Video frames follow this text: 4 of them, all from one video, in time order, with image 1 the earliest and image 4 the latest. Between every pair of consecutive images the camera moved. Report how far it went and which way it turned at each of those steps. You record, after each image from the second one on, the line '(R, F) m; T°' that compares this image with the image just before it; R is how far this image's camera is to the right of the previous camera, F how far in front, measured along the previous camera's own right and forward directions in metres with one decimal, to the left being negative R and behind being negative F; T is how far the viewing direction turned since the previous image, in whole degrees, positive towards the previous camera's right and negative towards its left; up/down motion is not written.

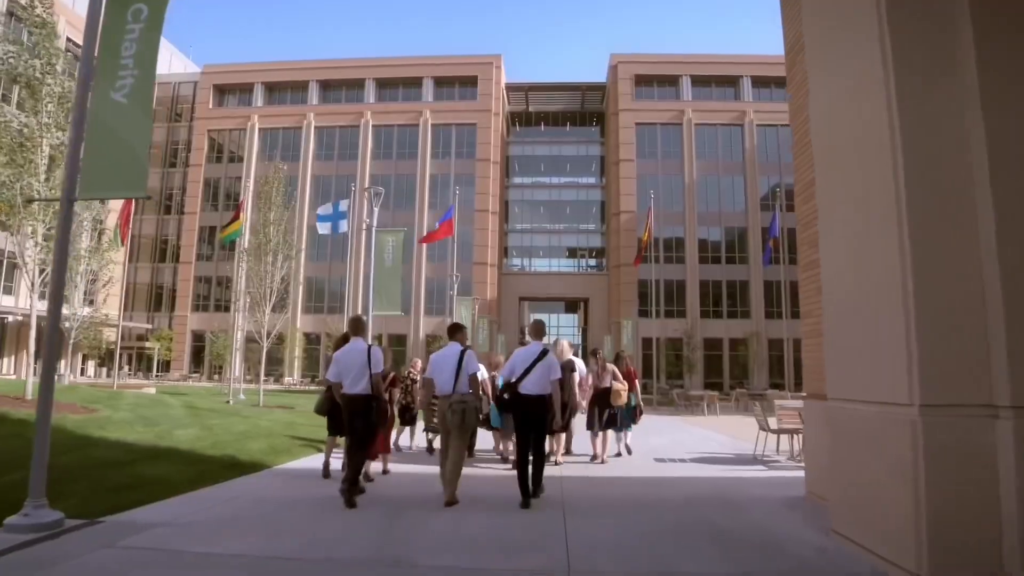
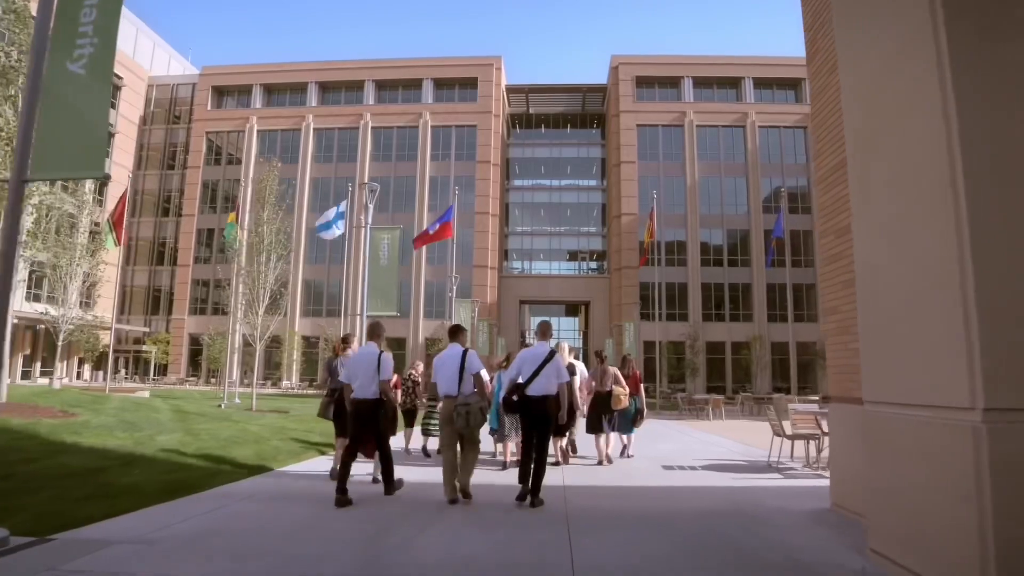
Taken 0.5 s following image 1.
(0.0, +0.4) m; 0°
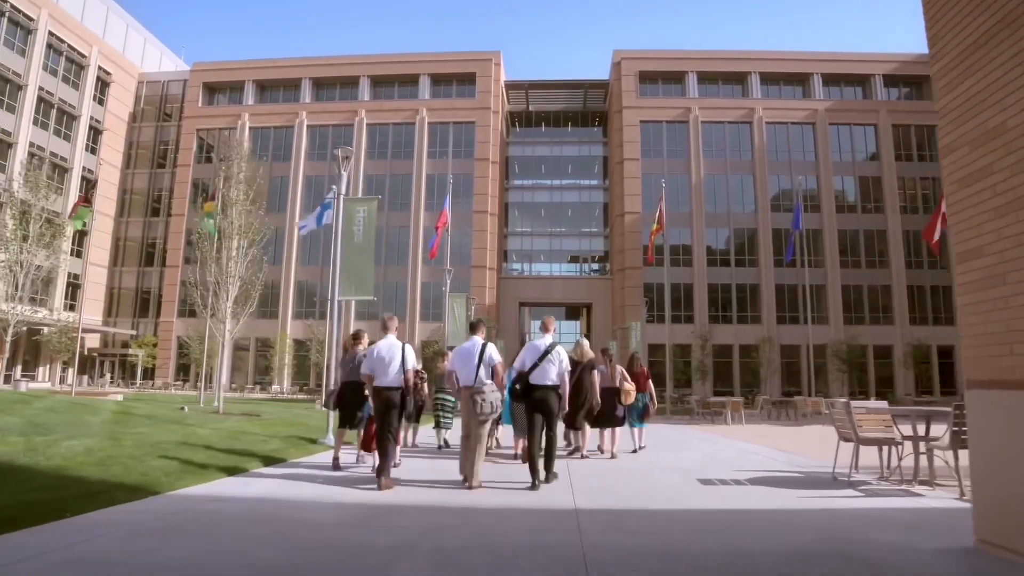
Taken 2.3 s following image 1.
(+0.1, +1.5) m; 0°
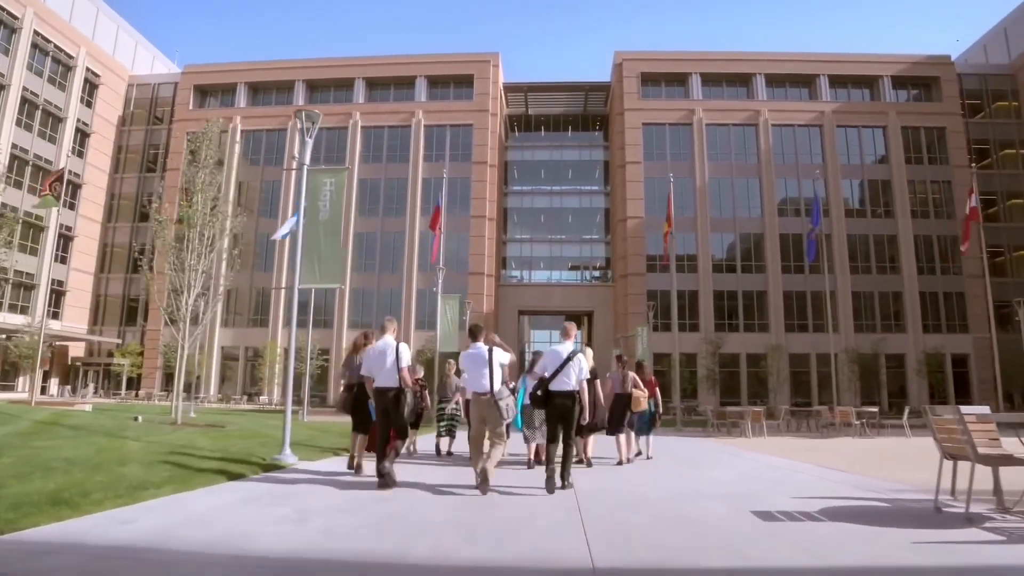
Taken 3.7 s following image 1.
(+0.1, +1.5) m; 0°
